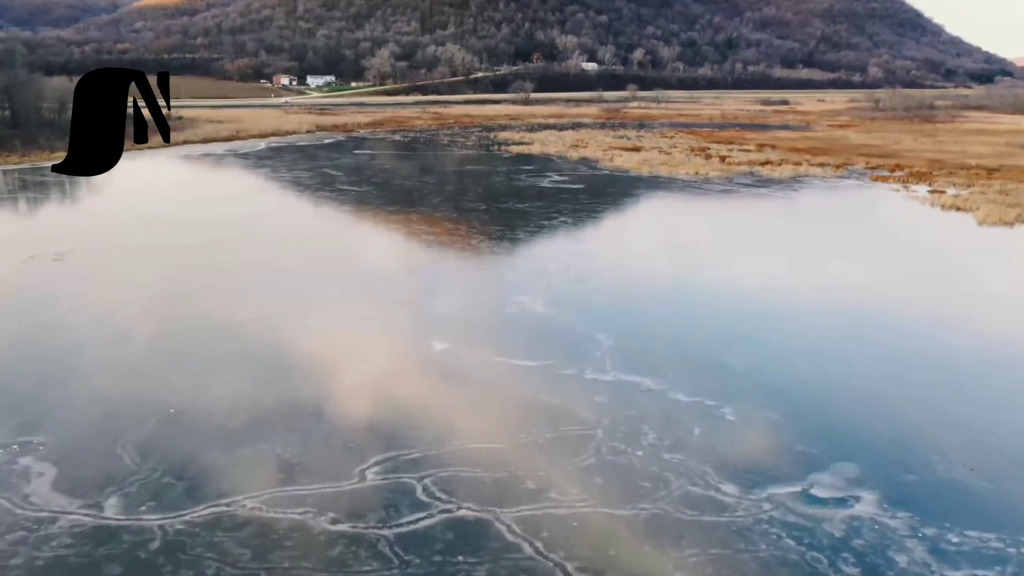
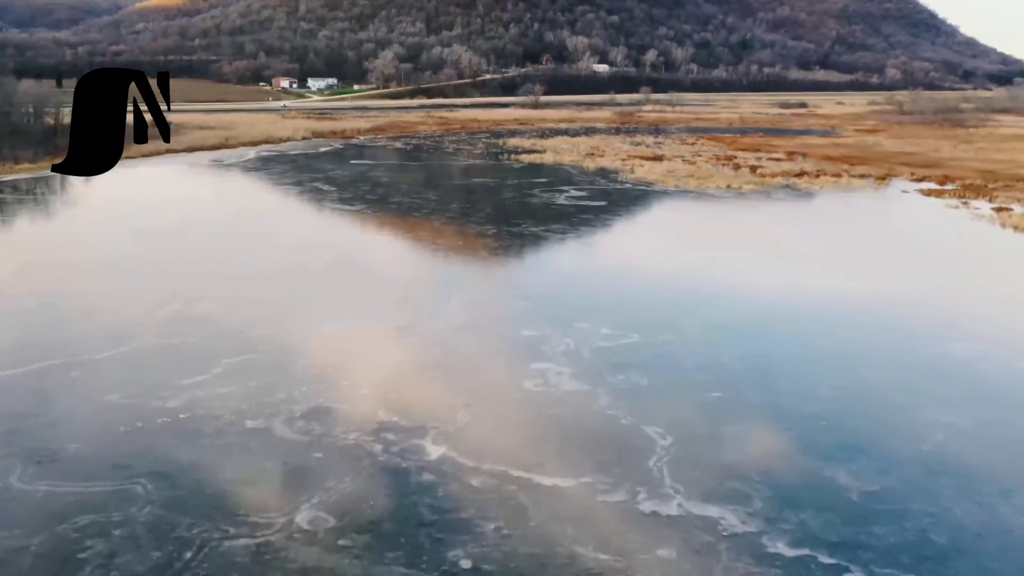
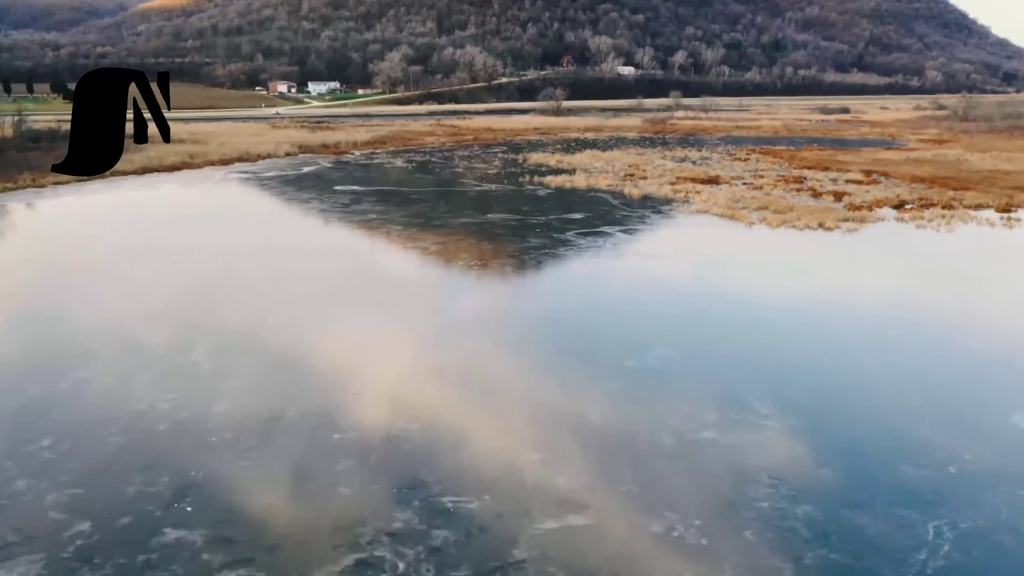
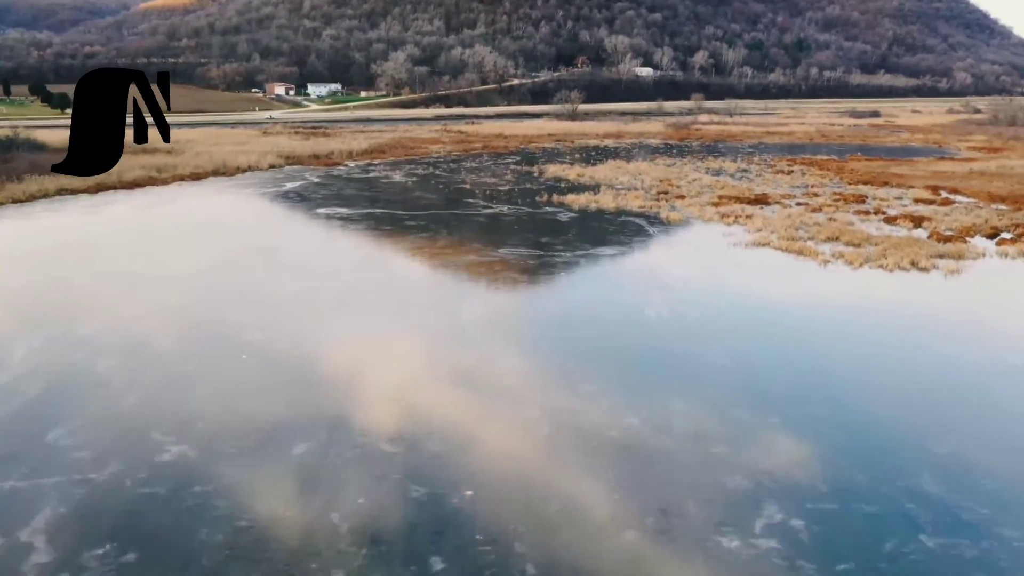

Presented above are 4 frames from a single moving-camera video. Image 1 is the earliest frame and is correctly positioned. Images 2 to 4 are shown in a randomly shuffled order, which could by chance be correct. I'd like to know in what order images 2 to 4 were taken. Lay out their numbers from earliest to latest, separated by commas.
2, 3, 4
